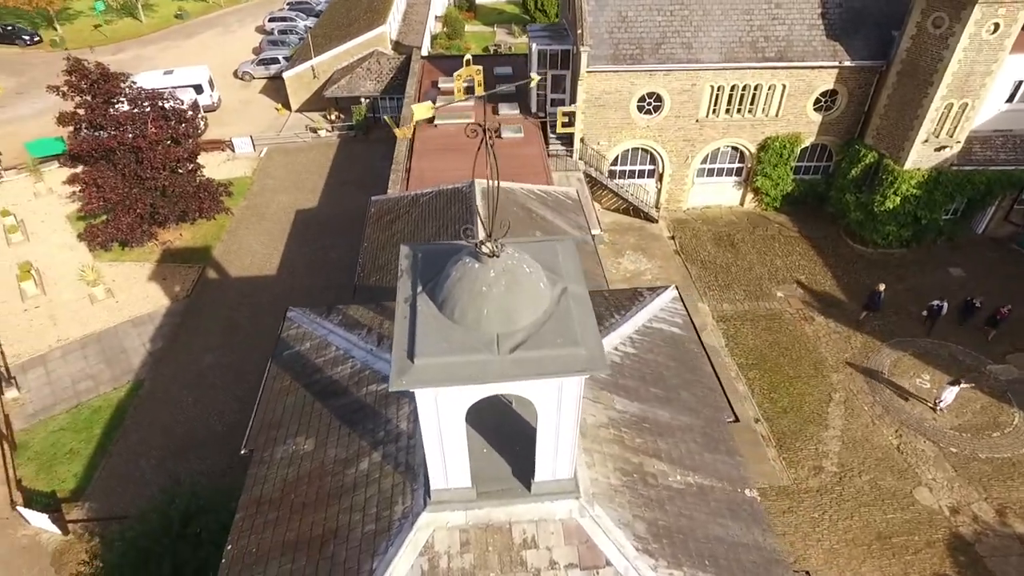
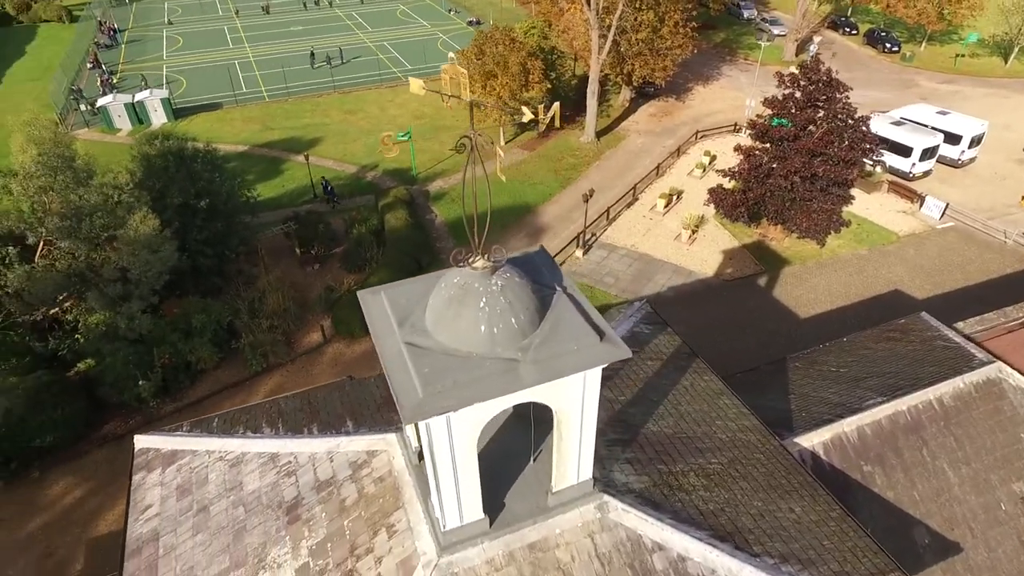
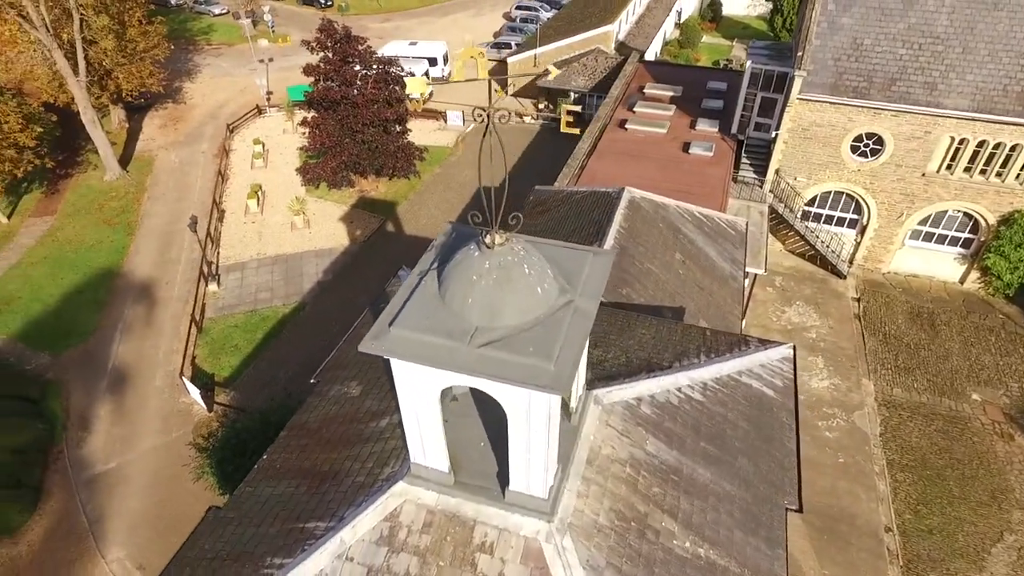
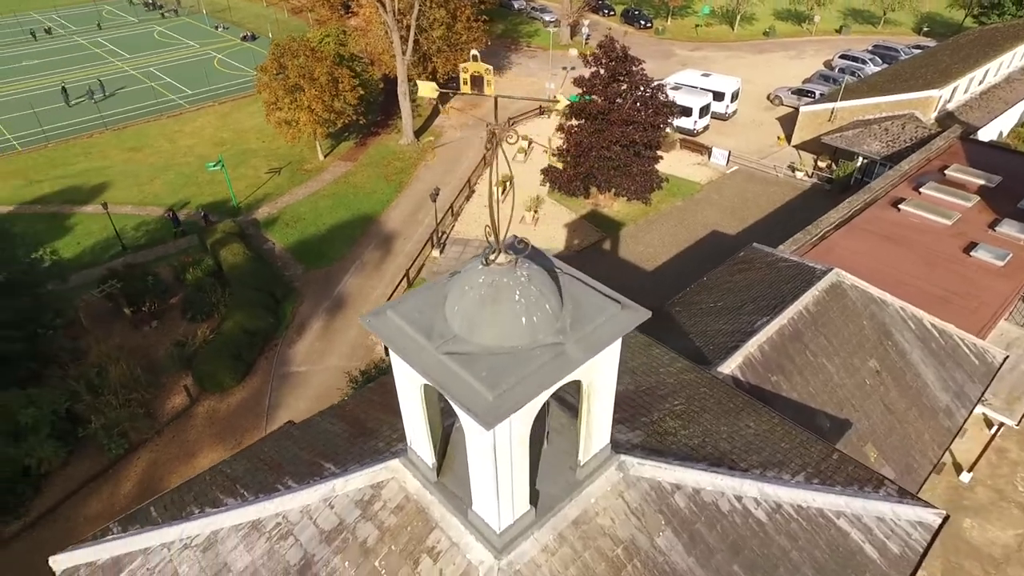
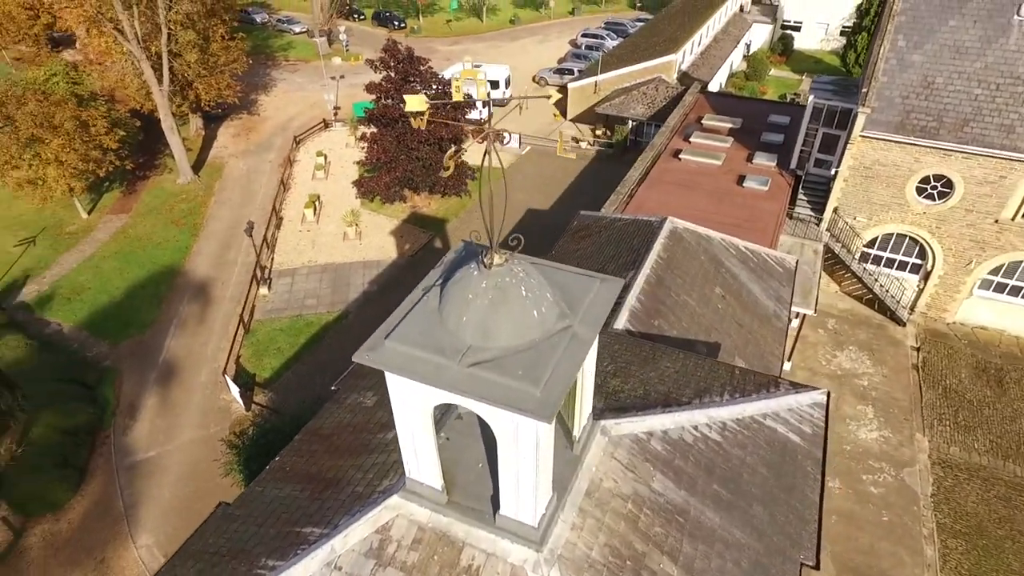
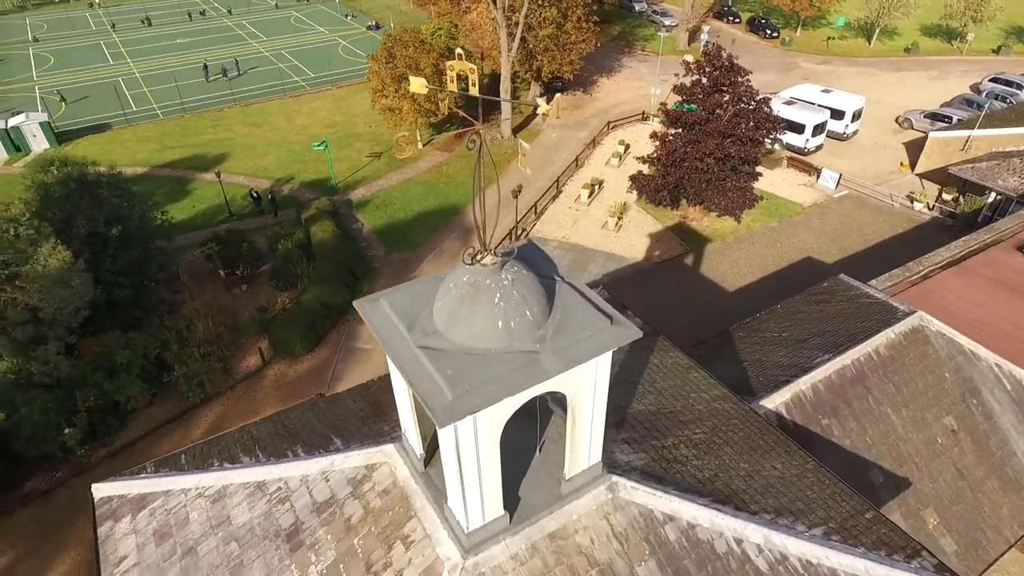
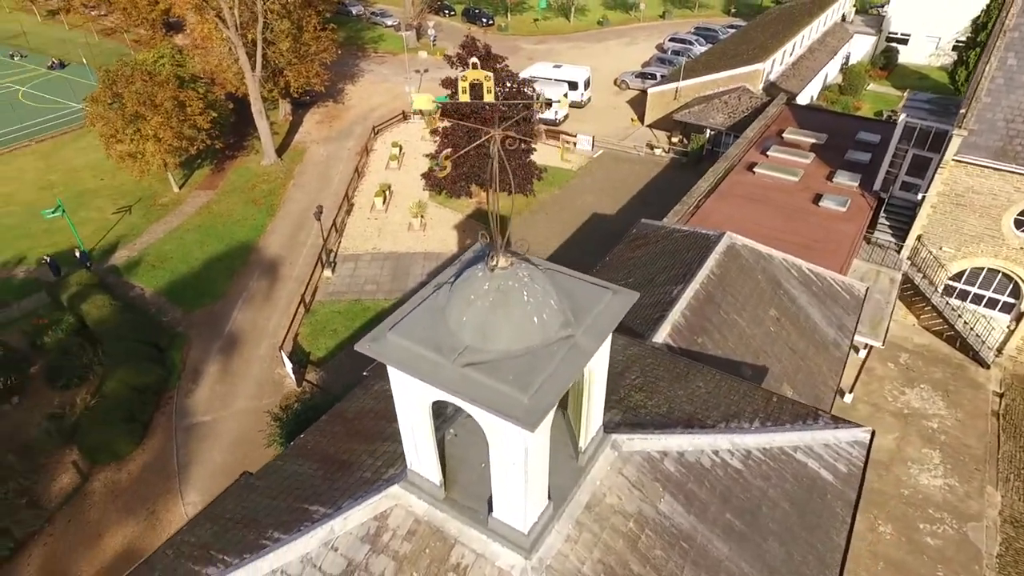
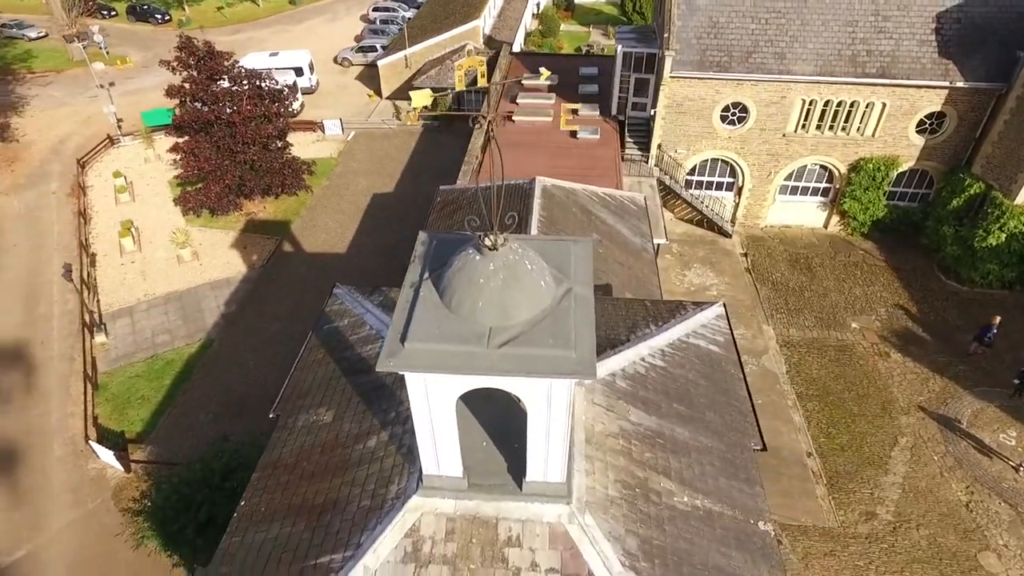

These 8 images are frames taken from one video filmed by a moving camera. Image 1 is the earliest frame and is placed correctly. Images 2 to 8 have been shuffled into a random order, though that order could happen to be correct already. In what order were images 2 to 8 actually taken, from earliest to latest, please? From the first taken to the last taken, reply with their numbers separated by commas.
8, 3, 5, 7, 4, 6, 2
